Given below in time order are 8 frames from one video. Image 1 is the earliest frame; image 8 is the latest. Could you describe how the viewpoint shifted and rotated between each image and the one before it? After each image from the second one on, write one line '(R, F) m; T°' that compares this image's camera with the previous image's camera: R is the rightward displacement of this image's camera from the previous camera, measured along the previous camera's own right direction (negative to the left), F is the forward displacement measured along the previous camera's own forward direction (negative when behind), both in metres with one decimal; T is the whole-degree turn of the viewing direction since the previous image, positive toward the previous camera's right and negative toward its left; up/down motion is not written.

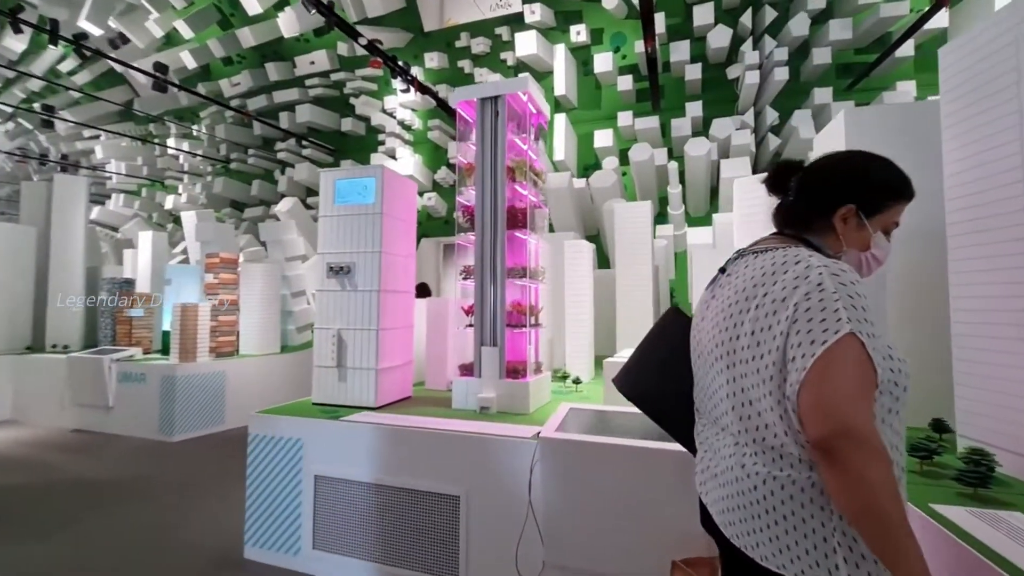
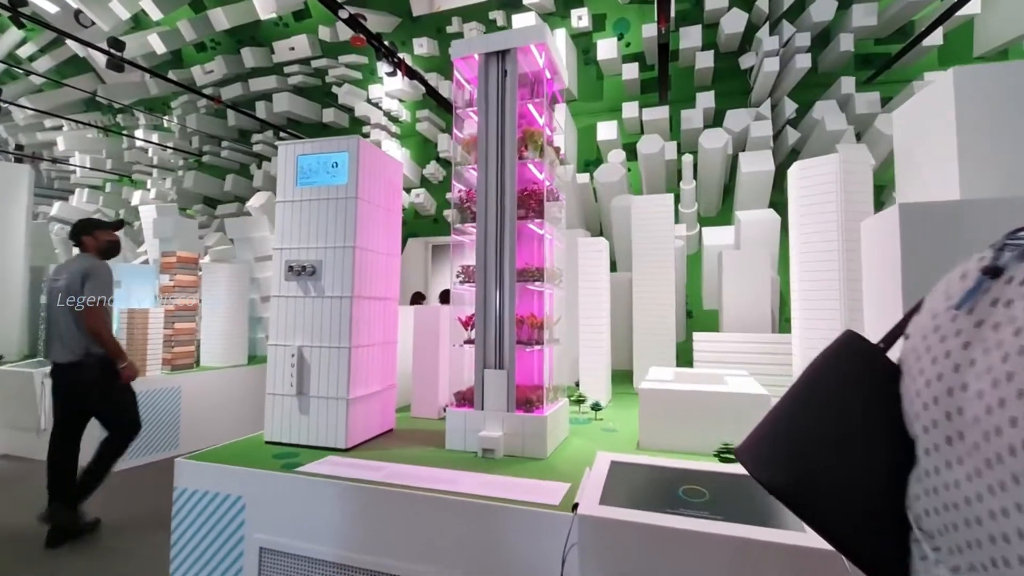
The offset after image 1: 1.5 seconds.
(-0.2, +0.9) m; +1°
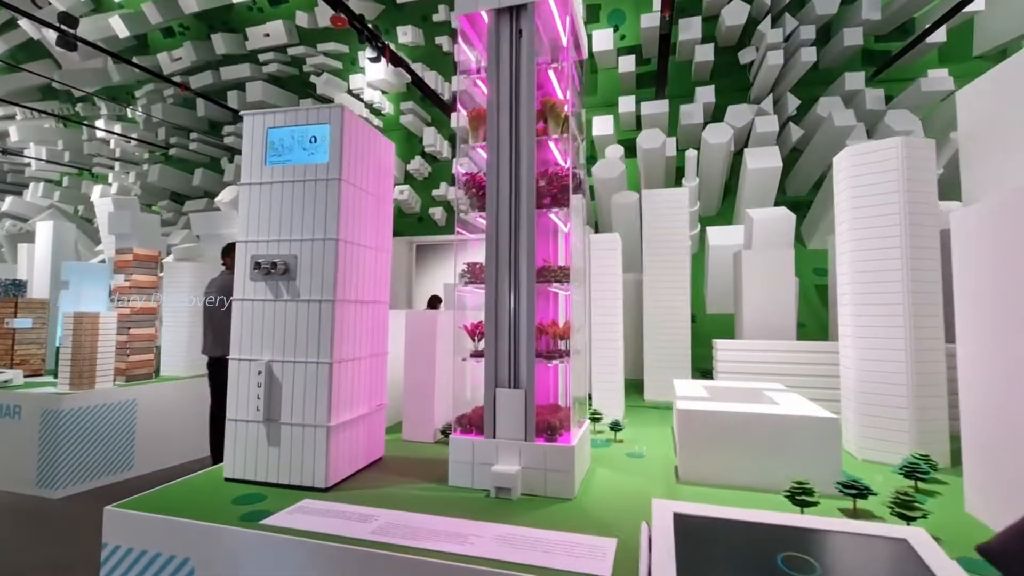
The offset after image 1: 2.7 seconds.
(-0.2, +0.6) m; +2°
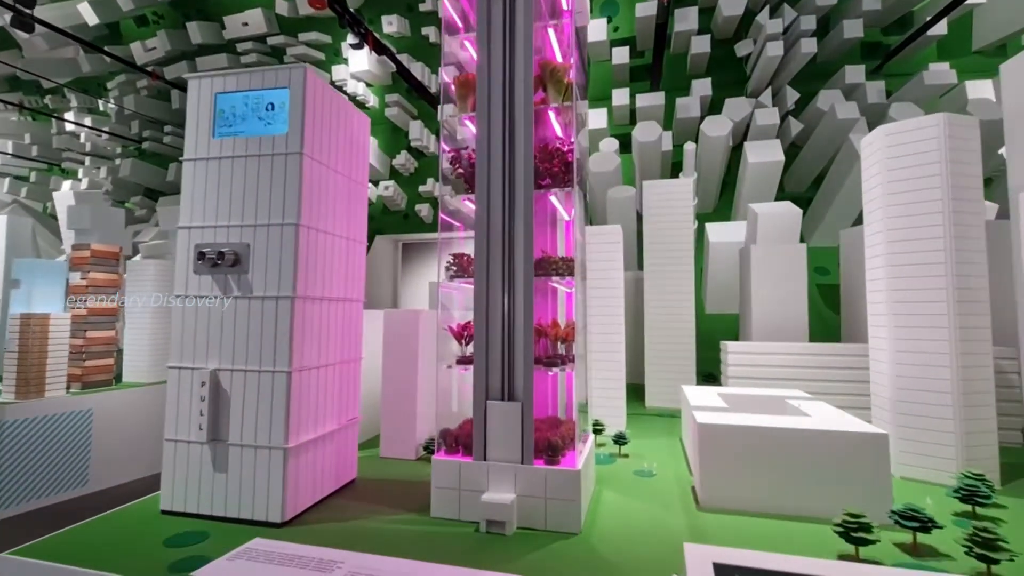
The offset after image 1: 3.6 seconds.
(0.0, +0.4) m; +1°
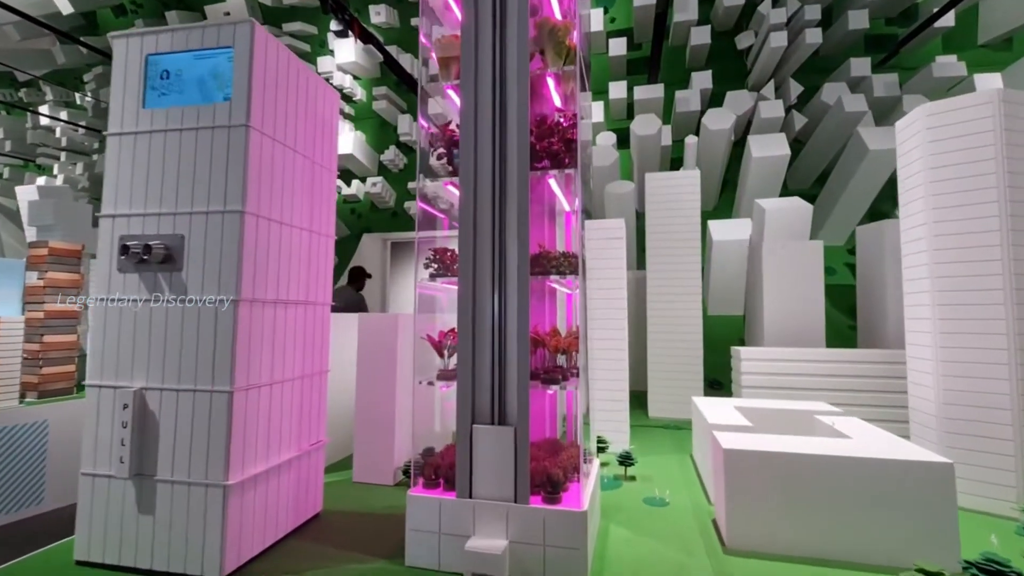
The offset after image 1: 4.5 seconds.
(0.0, +0.4) m; +1°
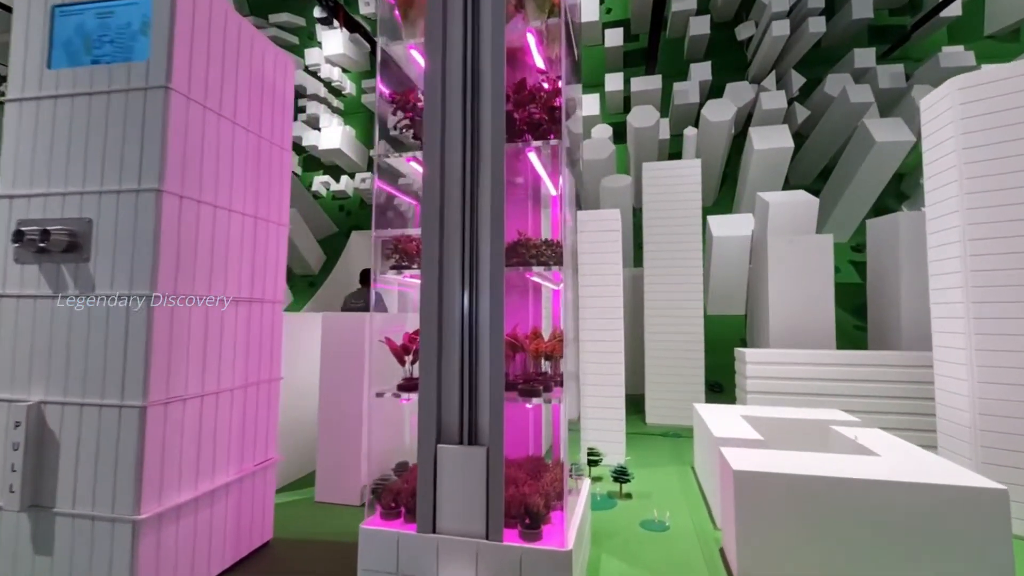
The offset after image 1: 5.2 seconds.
(+0.1, +0.3) m; 0°
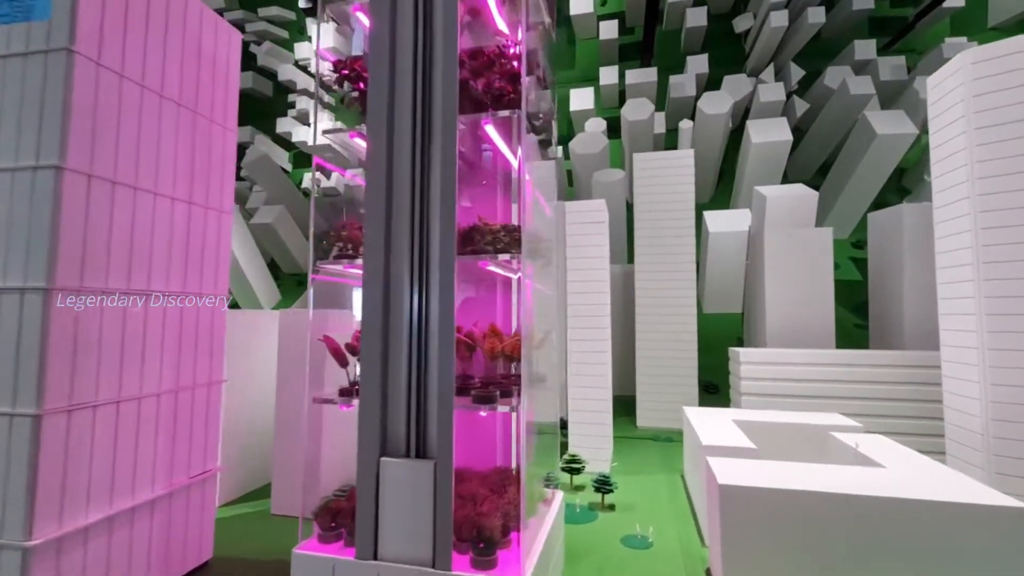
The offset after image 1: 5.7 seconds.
(+0.1, +0.2) m; 0°
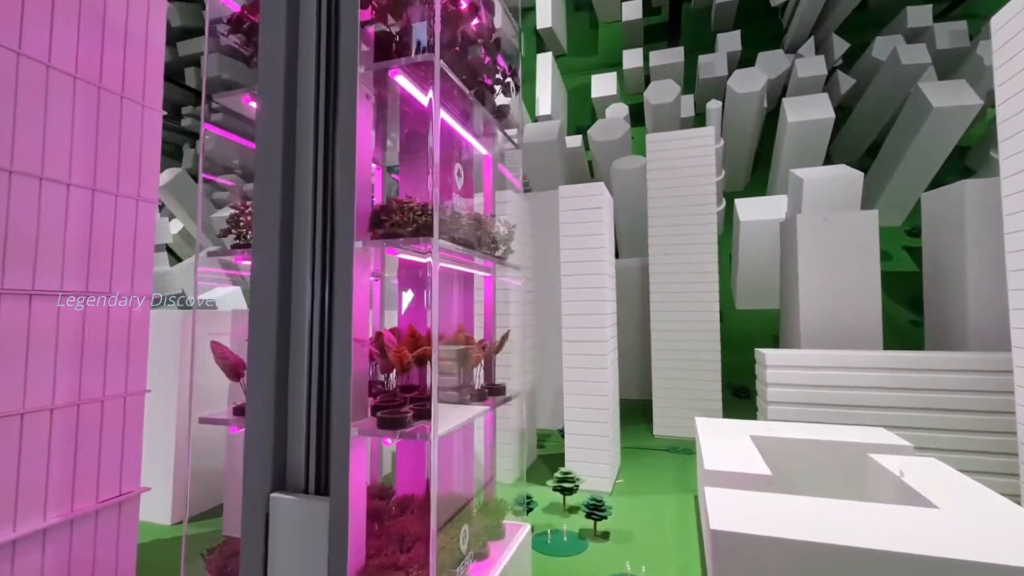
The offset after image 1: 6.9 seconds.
(+0.3, +0.3) m; -4°
